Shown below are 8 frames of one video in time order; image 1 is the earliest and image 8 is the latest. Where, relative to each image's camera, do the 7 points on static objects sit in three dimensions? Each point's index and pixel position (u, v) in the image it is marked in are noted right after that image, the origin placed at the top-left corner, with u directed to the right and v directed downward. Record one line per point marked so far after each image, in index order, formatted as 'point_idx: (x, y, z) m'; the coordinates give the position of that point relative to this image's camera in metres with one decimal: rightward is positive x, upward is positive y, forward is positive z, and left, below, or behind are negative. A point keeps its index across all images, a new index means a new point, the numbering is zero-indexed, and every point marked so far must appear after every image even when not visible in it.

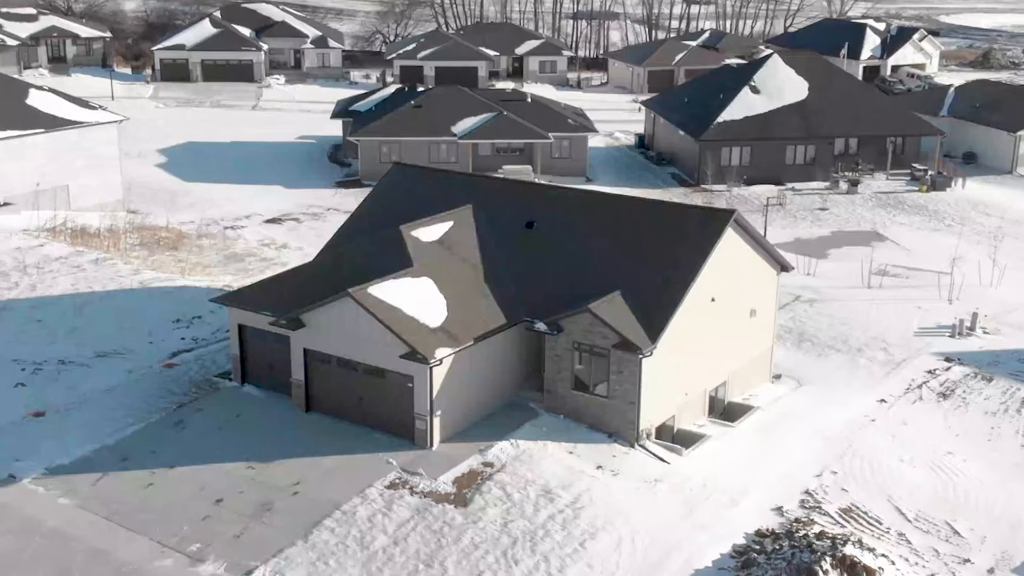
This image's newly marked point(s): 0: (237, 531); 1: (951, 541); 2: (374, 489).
0: (-4.6, -4.1, +18.5) m
1: (+8.1, -4.6, +19.6) m
2: (-2.5, -3.6, +19.5) m
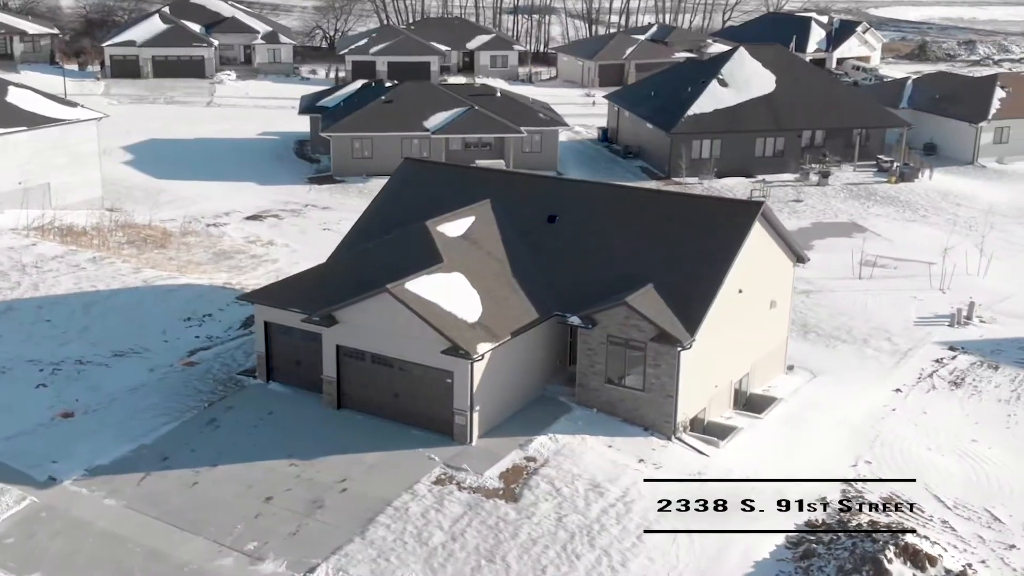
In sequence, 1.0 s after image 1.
0: (-3.7, -4.1, +18.1) m
1: (+8.9, -4.4, +20.0) m
2: (-1.6, -3.5, +19.3) m
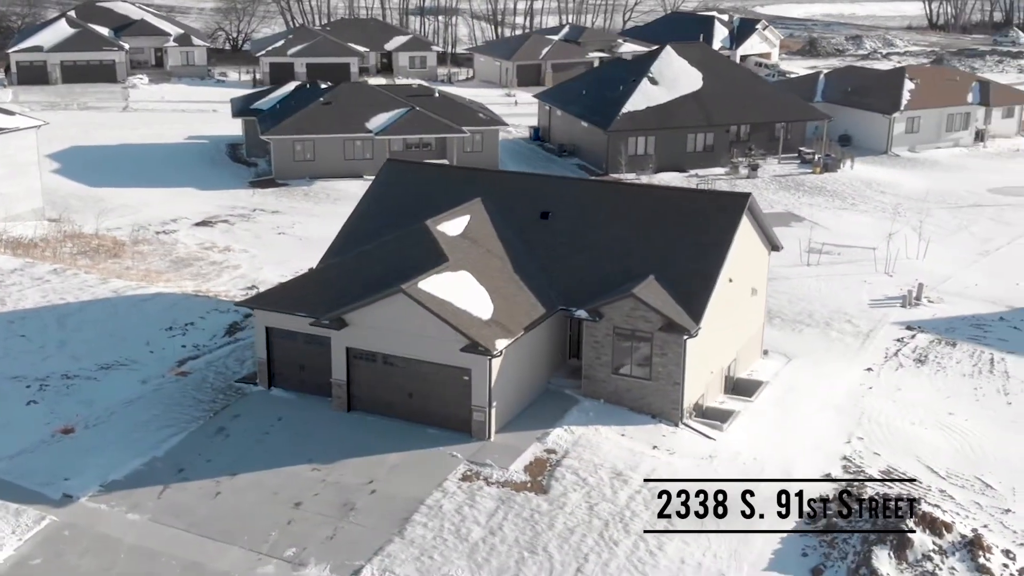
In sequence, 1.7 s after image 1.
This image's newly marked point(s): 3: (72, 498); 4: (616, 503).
0: (-3.1, -4.1, +18.1) m
1: (+9.3, -4.0, +21.1) m
2: (-1.1, -3.5, +19.4) m
3: (-7.7, -3.7, +18.9) m
4: (+1.9, -3.8, +19.0) m
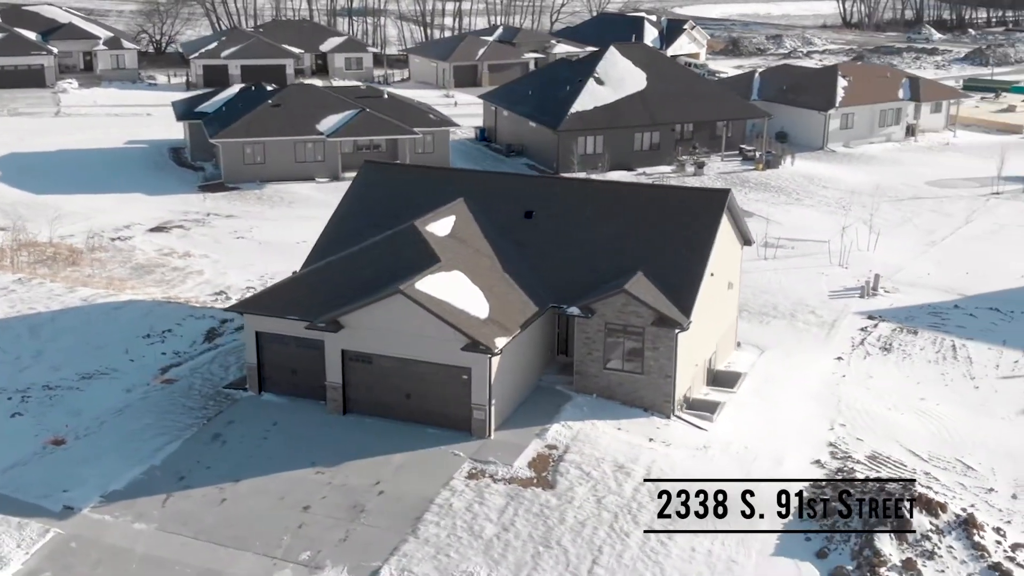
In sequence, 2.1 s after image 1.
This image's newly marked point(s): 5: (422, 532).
0: (-2.8, -4.1, +18.1) m
1: (+9.3, -3.8, +21.9) m
2: (-1.0, -3.5, +19.5) m
3: (-7.5, -3.8, +18.5) m
4: (+2.0, -3.7, +19.3) m
5: (-1.5, -4.1, +18.1) m
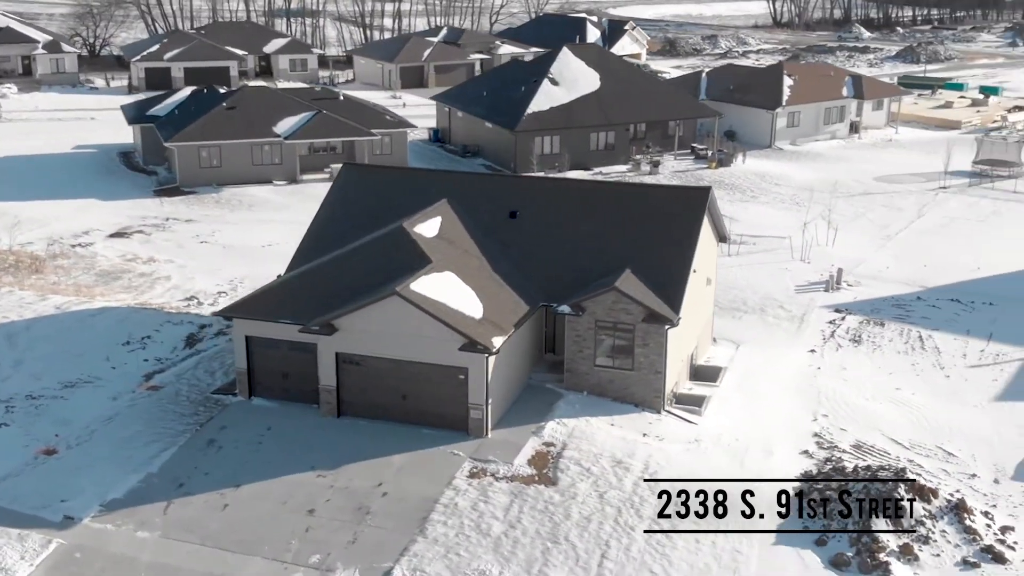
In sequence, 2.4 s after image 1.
0: (-2.7, -4.2, +18.1) m
1: (+9.2, -3.6, +22.6) m
2: (-1.0, -3.5, +19.6) m
3: (-7.4, -3.9, +18.3) m
4: (+2.0, -3.7, +19.5) m
5: (-1.4, -4.1, +18.2) m
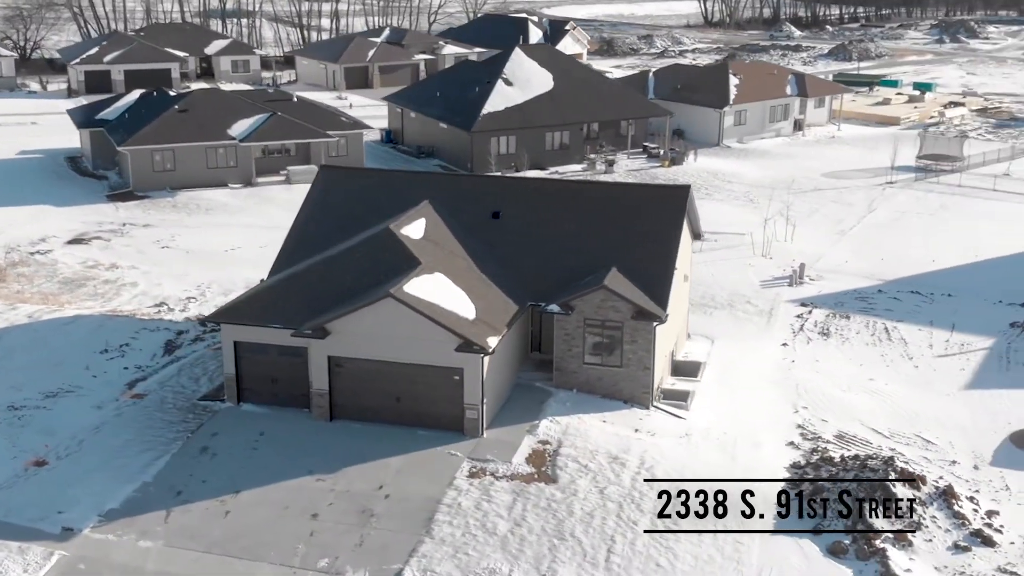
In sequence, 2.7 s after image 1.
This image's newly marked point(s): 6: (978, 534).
0: (-2.6, -4.2, +18.1) m
1: (+9.0, -3.4, +23.2) m
2: (-1.0, -3.5, +19.7) m
3: (-7.3, -4.1, +18.0) m
4: (+2.1, -3.6, +19.8) m
5: (-1.3, -4.1, +18.3) m
6: (+8.2, -4.4, +19.1) m
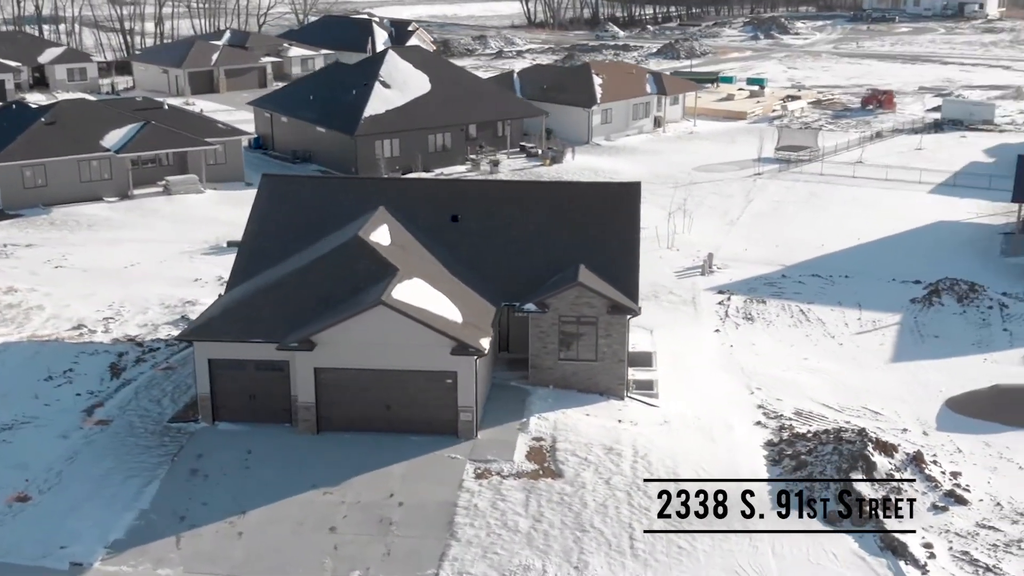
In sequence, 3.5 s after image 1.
0: (-2.1, -4.3, +18.0) m
1: (+8.5, -3.0, +24.8) m
2: (-0.8, -3.6, +19.8) m
3: (-6.8, -4.4, +17.1) m
4: (+2.2, -3.5, +20.3) m
5: (-0.9, -4.2, +18.3) m
6: (+8.4, -3.9, +20.5) m
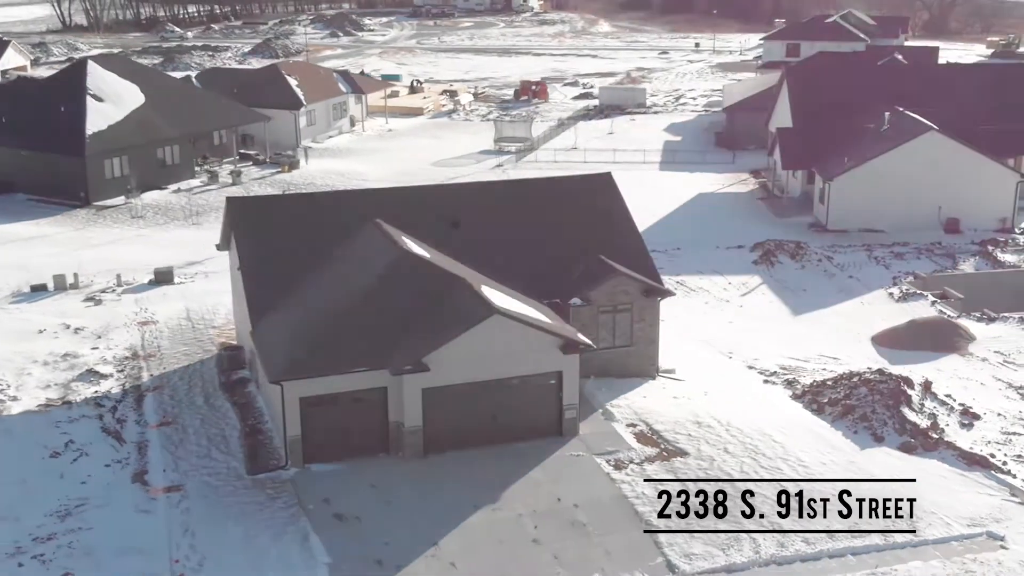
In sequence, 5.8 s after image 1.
0: (+1.5, -4.4, +18.0) m
1: (+8.7, -1.9, +28.2) m
2: (+2.0, -3.5, +20.2) m
3: (-2.5, -5.0, +15.6) m
4: (+4.5, -3.1, +21.8) m
5: (+2.5, -4.1, +18.9) m
6: (+10.2, -2.8, +24.3) m
